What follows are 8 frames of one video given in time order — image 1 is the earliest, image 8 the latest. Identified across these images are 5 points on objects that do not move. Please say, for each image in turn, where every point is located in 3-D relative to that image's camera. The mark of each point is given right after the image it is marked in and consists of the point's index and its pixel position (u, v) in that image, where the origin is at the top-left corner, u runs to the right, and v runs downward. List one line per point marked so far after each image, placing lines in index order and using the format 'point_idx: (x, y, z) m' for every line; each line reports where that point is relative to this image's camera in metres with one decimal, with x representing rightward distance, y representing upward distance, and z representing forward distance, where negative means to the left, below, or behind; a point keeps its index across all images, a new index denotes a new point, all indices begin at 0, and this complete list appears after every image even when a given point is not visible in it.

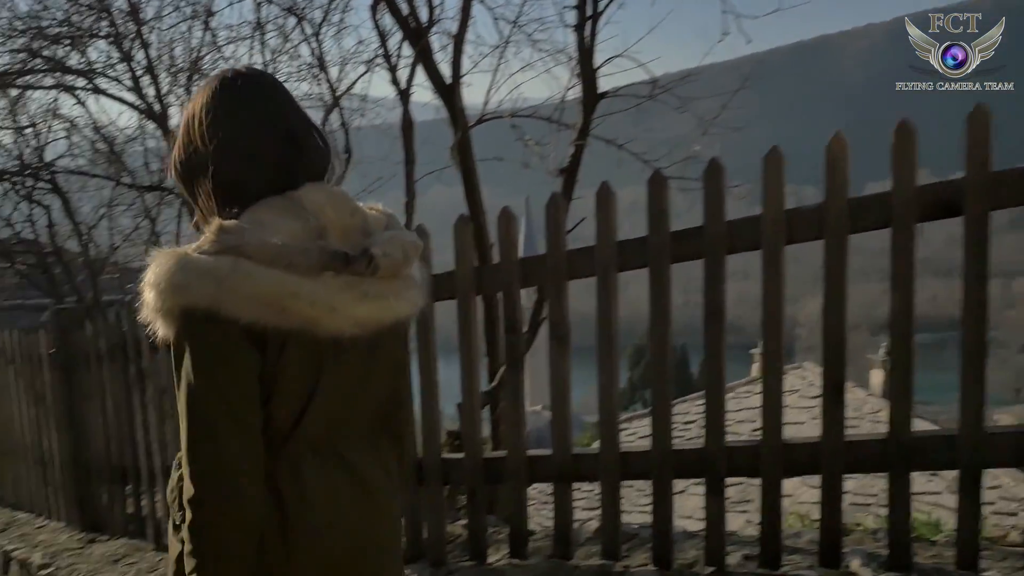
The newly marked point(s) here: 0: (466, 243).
0: (-0.1, +0.1, +2.7) m
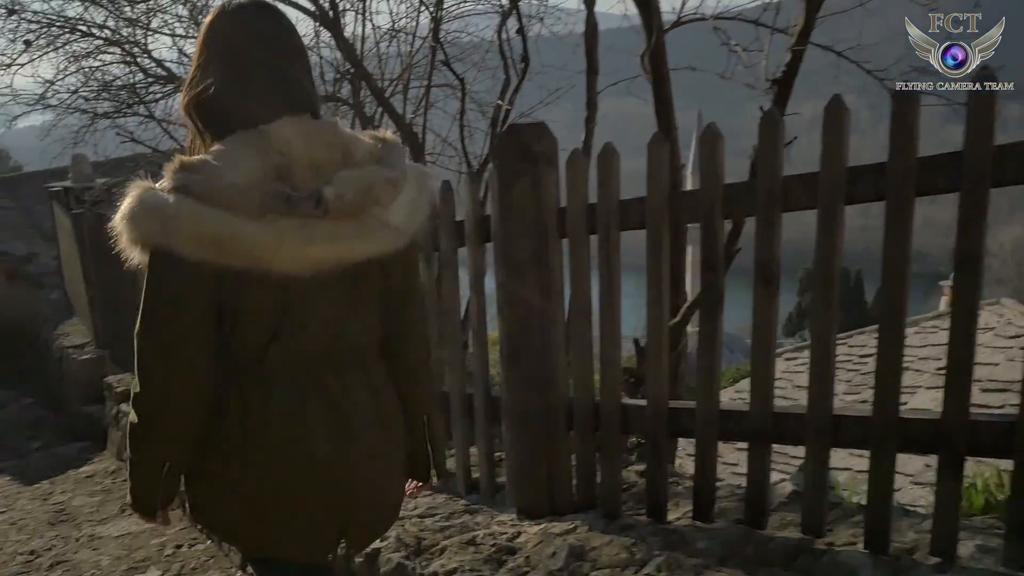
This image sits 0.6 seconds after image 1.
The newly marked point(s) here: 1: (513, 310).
0: (+0.4, +0.3, +2.3) m
1: (0.0, -0.1, +2.7) m
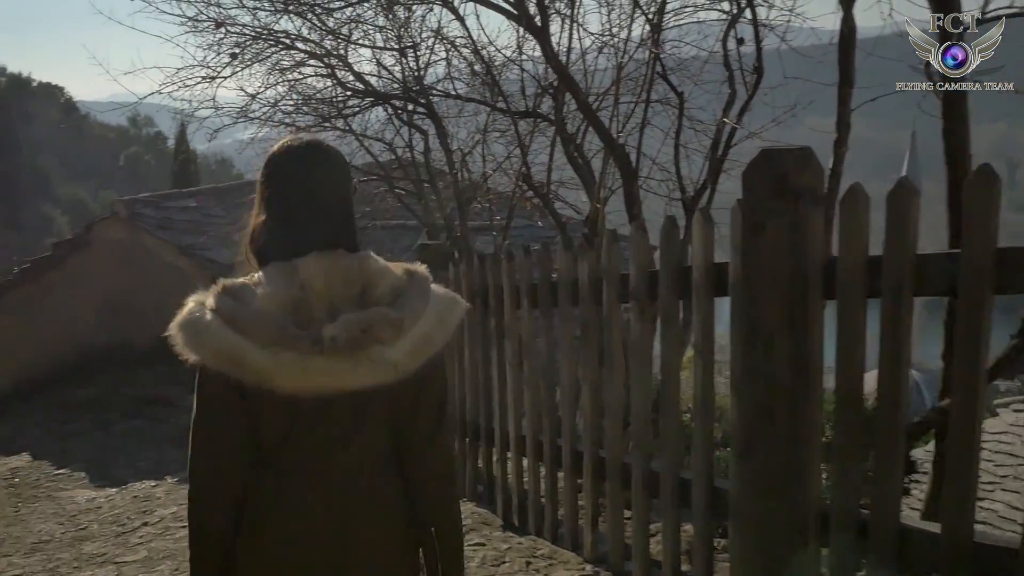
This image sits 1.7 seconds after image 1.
0: (+0.9, +0.1, +1.7) m
1: (+0.5, -0.2, +2.1) m
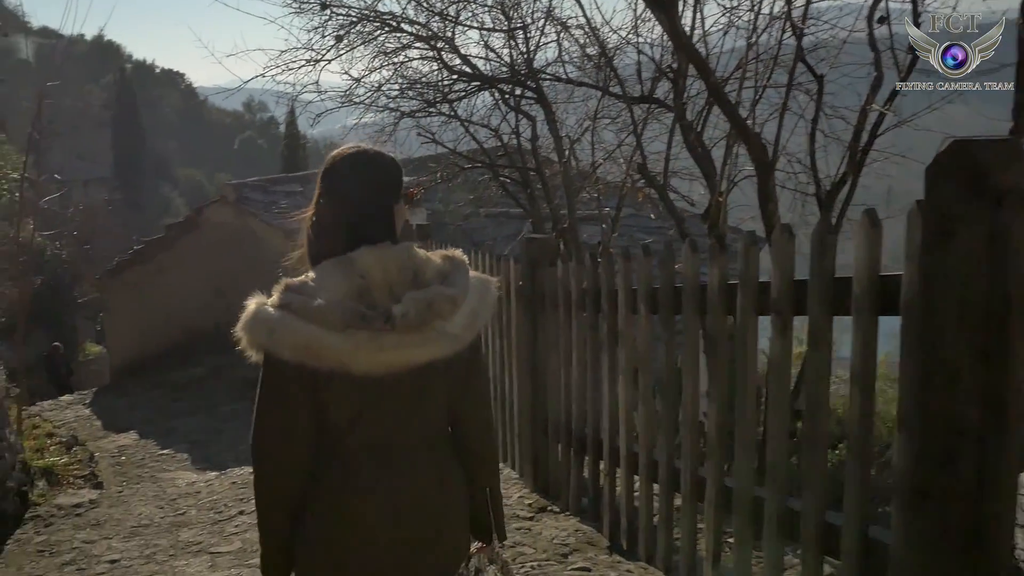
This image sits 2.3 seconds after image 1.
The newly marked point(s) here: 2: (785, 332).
0: (+1.1, +0.1, +1.3) m
1: (+0.8, -0.3, +1.7) m
2: (+0.7, -0.1, +2.2) m
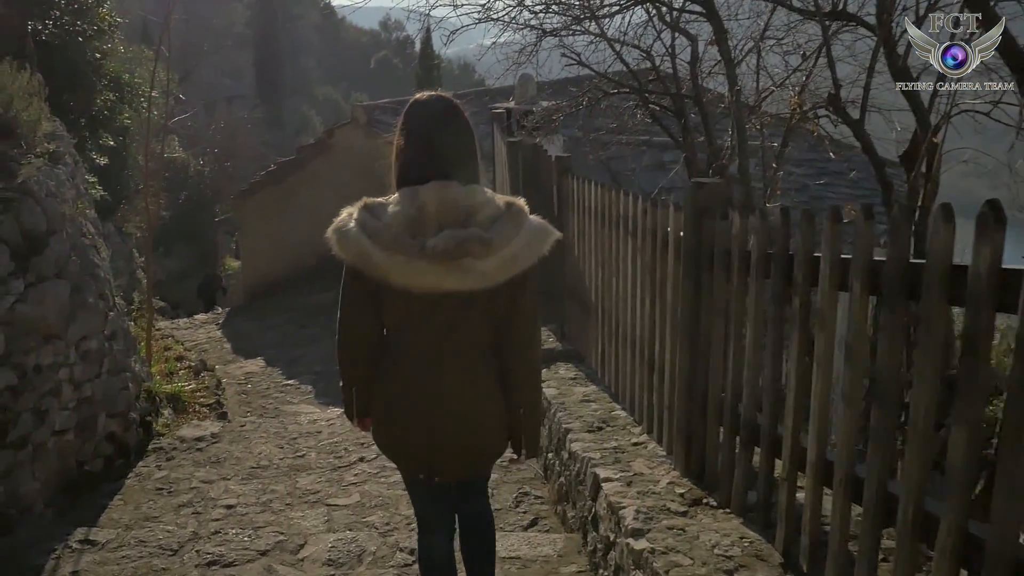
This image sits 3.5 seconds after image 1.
0: (+1.3, 0.0, +0.6) m
1: (+1.0, -0.3, +1.1) m
2: (+1.0, -0.1, +1.6) m
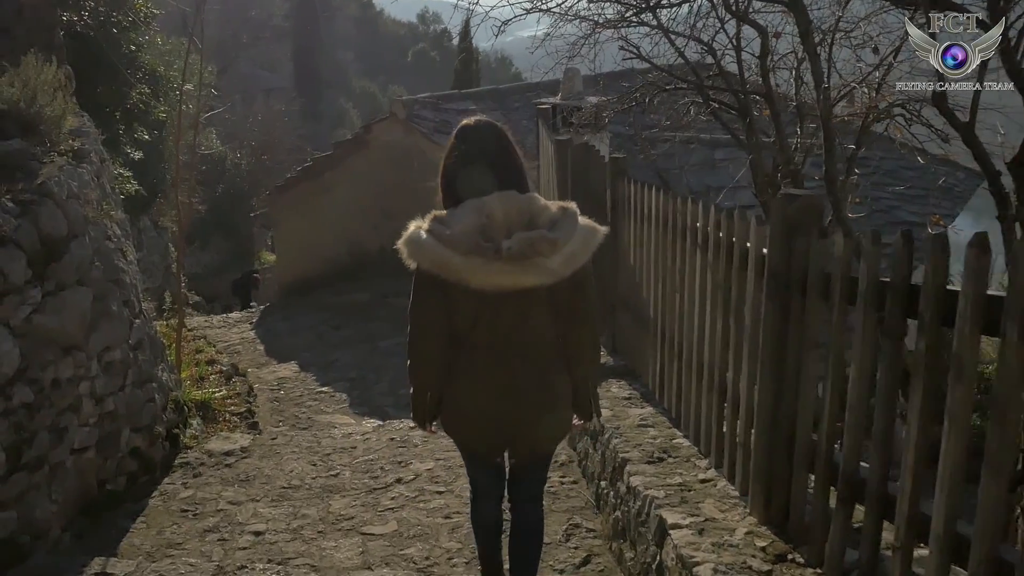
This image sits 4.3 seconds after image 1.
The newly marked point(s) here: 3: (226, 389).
0: (+1.4, -0.1, +0.1) m
1: (+1.1, -0.4, +0.6) m
2: (+1.1, -0.2, +1.1) m
3: (-2.1, -0.8, +6.8) m
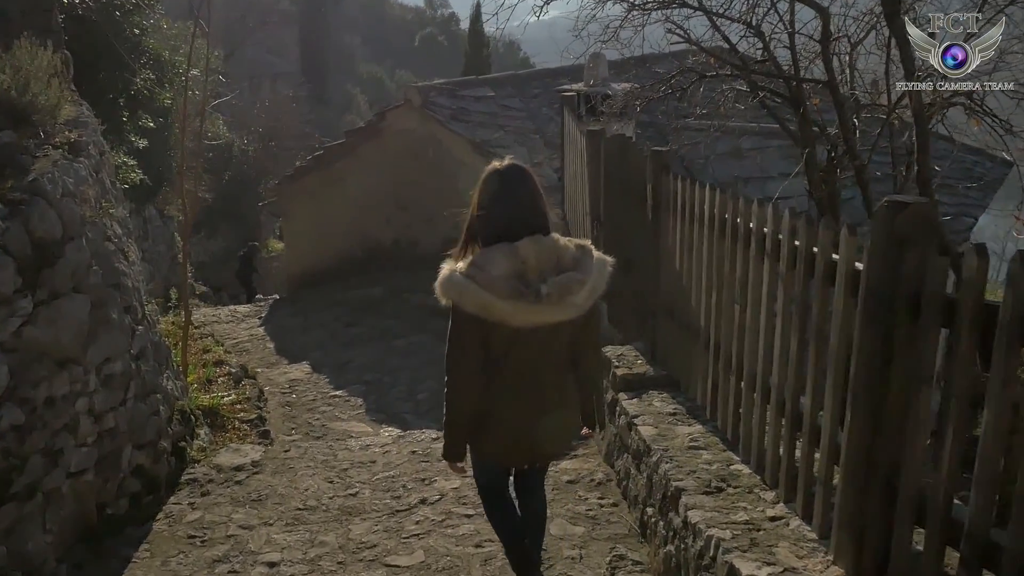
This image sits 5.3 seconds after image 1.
0: (+1.5, -0.2, -0.3) m
1: (+1.3, -0.5, +0.2) m
2: (+1.3, -0.3, +0.7) m
3: (-1.9, -0.7, +6.5) m
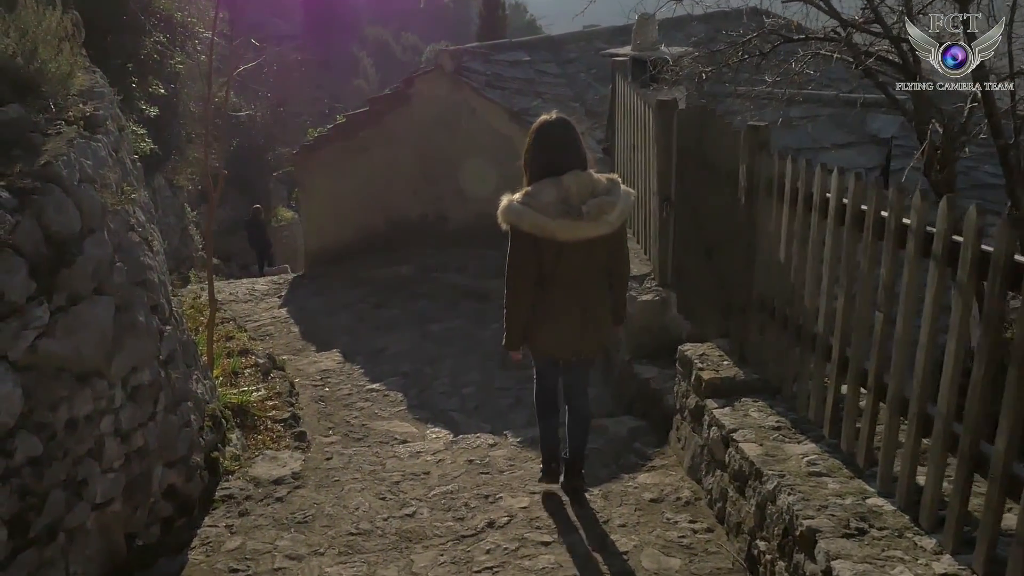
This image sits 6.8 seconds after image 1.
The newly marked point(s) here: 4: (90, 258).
0: (+1.8, -0.4, -0.8) m
1: (+1.6, -0.7, -0.3) m
2: (+1.6, -0.4, +0.2) m
3: (-1.6, -0.7, +5.9) m
4: (-1.6, +0.1, +3.4) m
